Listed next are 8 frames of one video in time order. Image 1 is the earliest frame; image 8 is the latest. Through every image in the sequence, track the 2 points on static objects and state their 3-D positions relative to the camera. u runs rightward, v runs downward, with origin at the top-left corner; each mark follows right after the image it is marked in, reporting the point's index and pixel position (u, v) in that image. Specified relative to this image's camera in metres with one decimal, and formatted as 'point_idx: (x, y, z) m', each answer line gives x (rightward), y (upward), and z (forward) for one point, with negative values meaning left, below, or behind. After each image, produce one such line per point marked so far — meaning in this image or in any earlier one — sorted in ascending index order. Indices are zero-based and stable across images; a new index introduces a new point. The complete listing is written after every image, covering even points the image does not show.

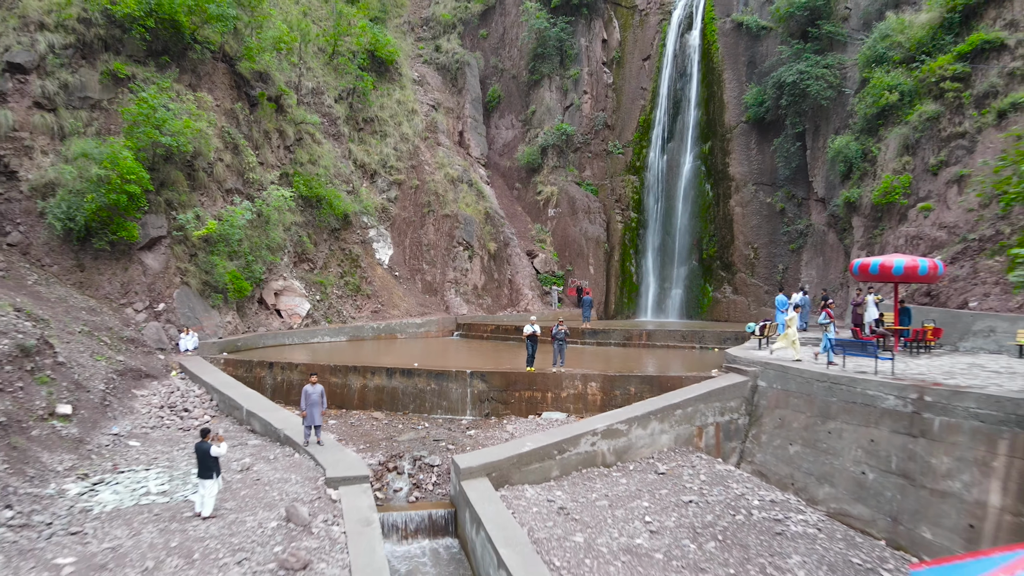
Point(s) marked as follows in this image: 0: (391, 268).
0: (-3.4, +0.6, +17.4) m
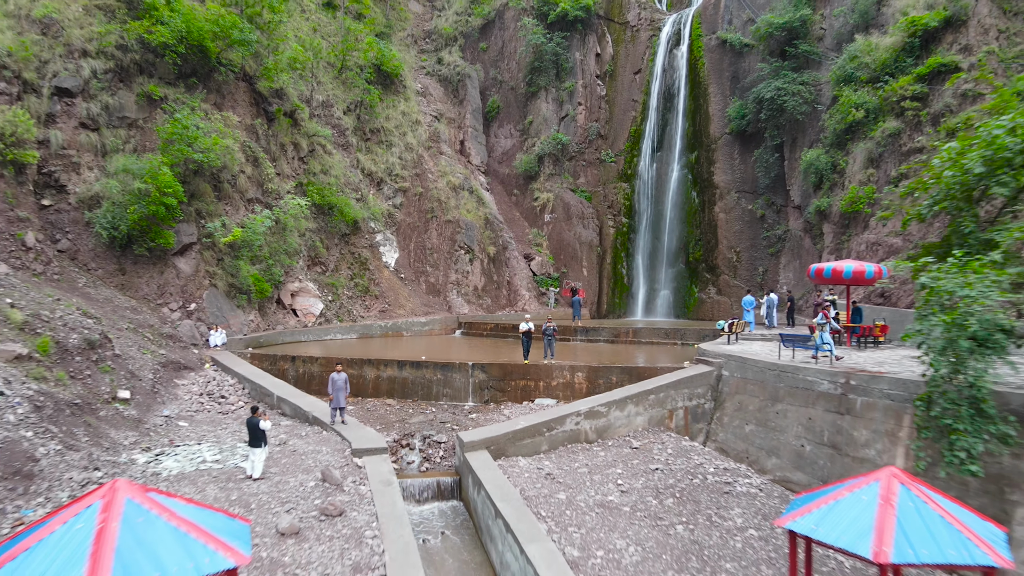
0: (-3.5, +0.5, +18.6) m
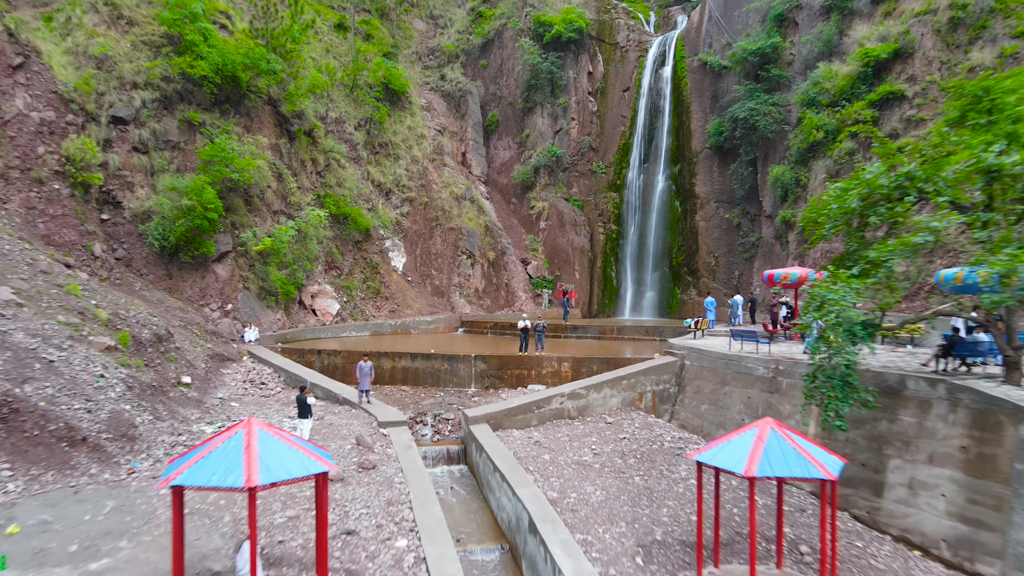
0: (-3.6, +0.5, +20.4) m
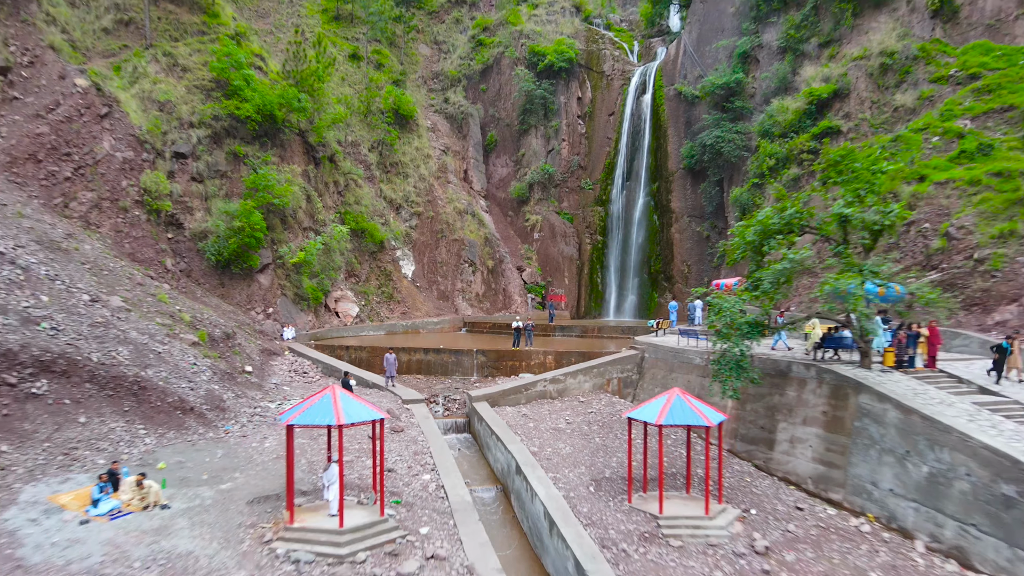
0: (-3.7, +0.3, +23.1) m
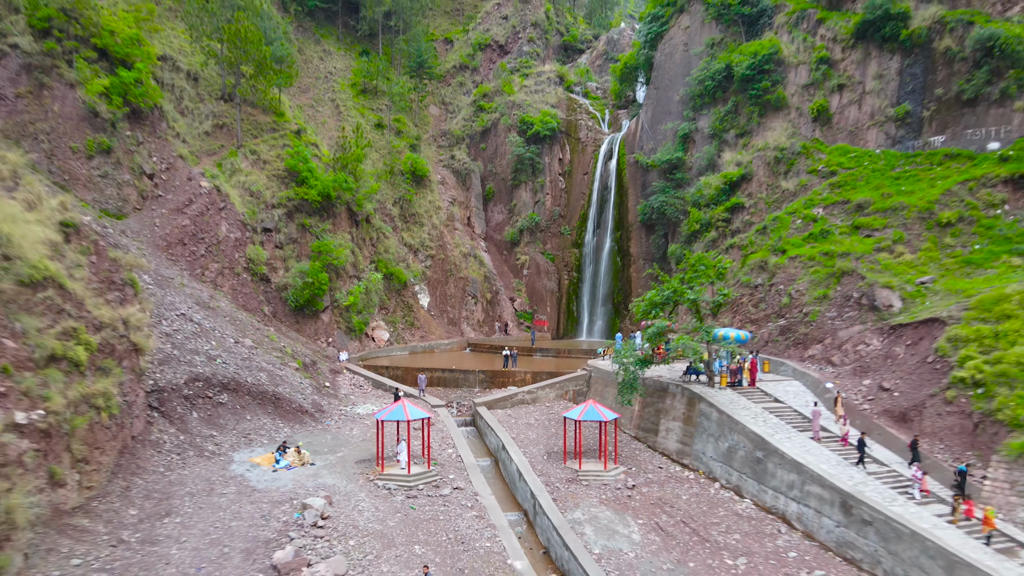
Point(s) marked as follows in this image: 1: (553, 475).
0: (-4.0, -1.0, +29.6) m
1: (+0.9, -4.4, +14.6) m
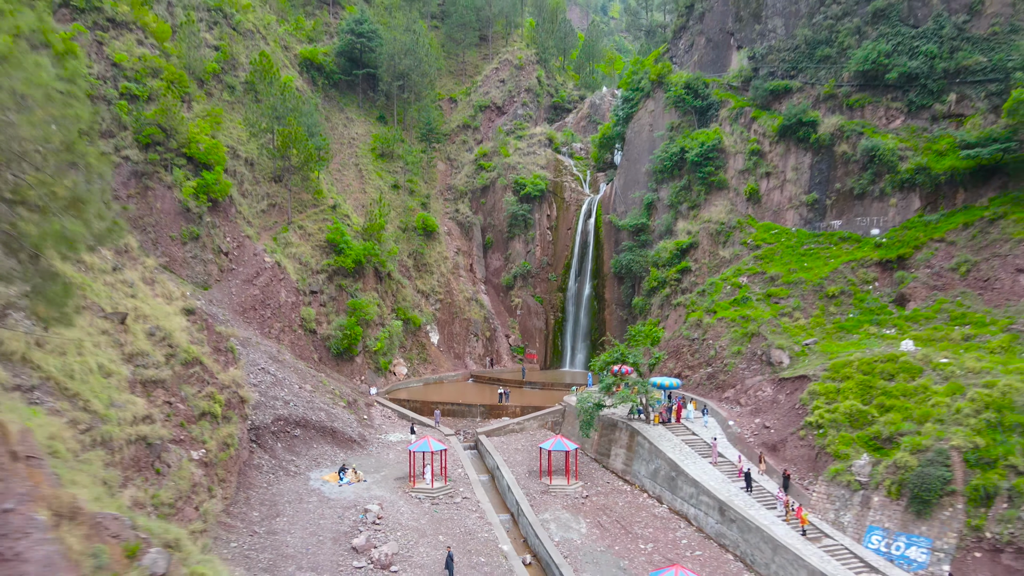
0: (-4.3, -3.4, +35.9) m
1: (+0.7, -6.8, +20.9) m
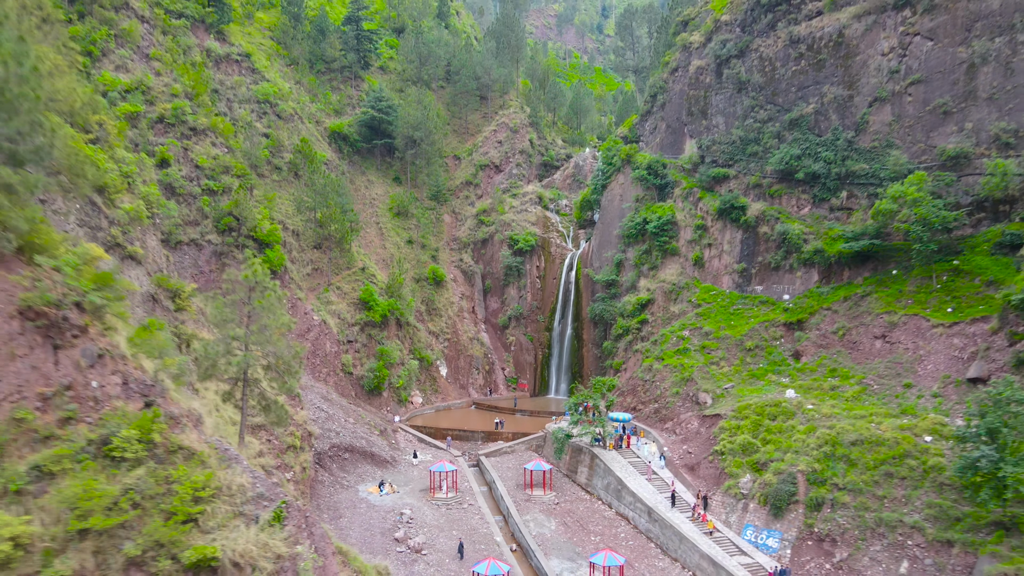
0: (-4.7, -6.4, +43.8) m
1: (+0.3, -9.8, +28.8) m
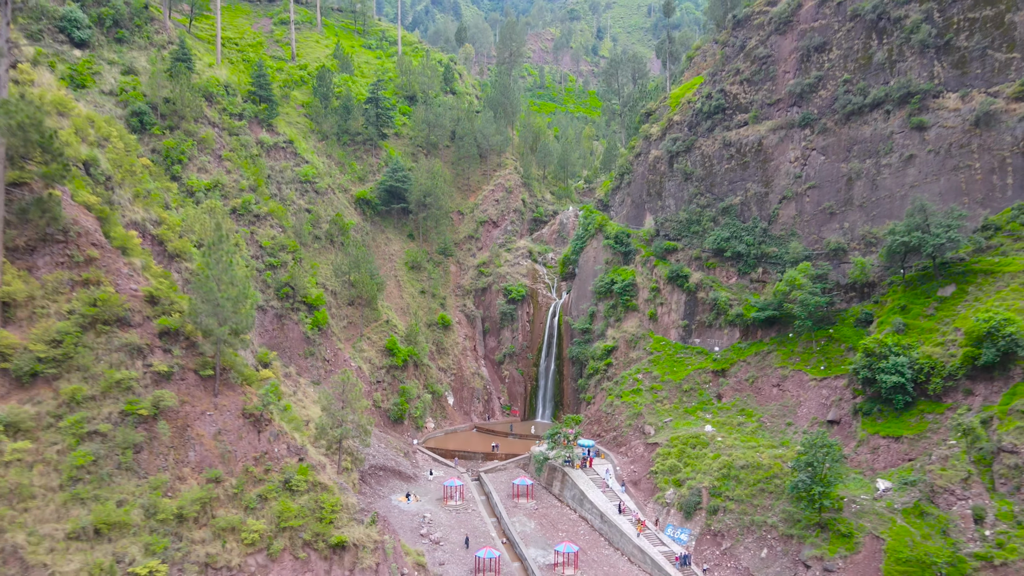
0: (-5.2, -10.4, +54.2) m
1: (-0.2, -13.8, +39.2) m
